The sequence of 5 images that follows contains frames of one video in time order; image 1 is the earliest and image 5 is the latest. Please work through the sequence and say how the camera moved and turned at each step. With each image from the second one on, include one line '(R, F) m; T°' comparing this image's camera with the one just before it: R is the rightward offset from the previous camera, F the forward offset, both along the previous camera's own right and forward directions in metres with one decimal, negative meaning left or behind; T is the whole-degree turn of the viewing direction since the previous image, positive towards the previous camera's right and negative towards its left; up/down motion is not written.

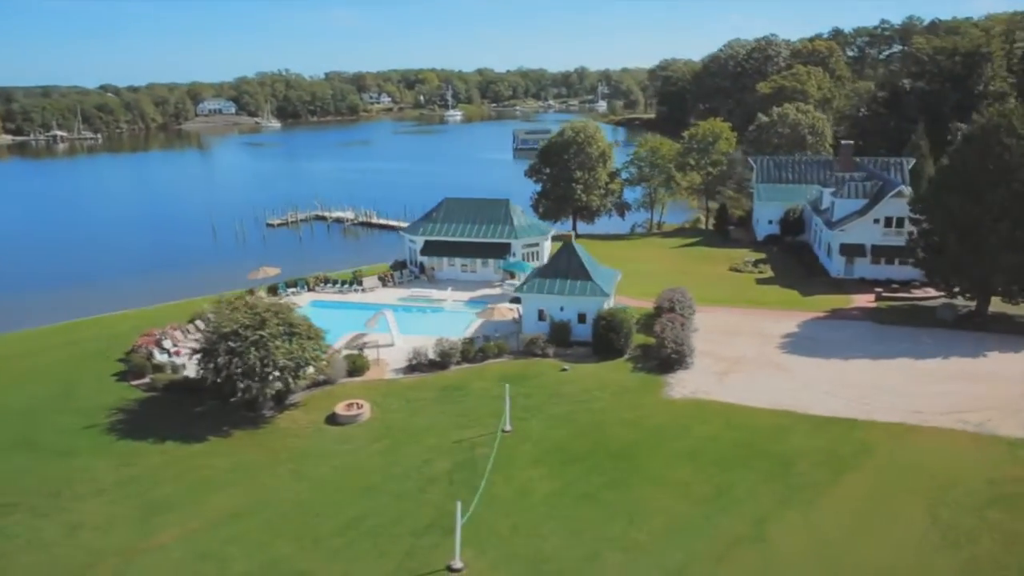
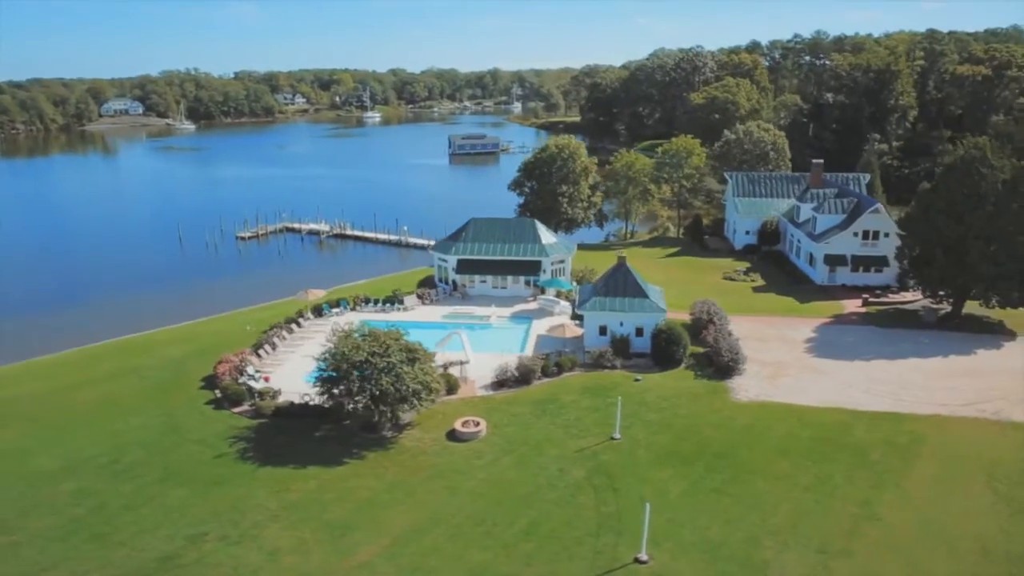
(-7.7, -2.4) m; +7°
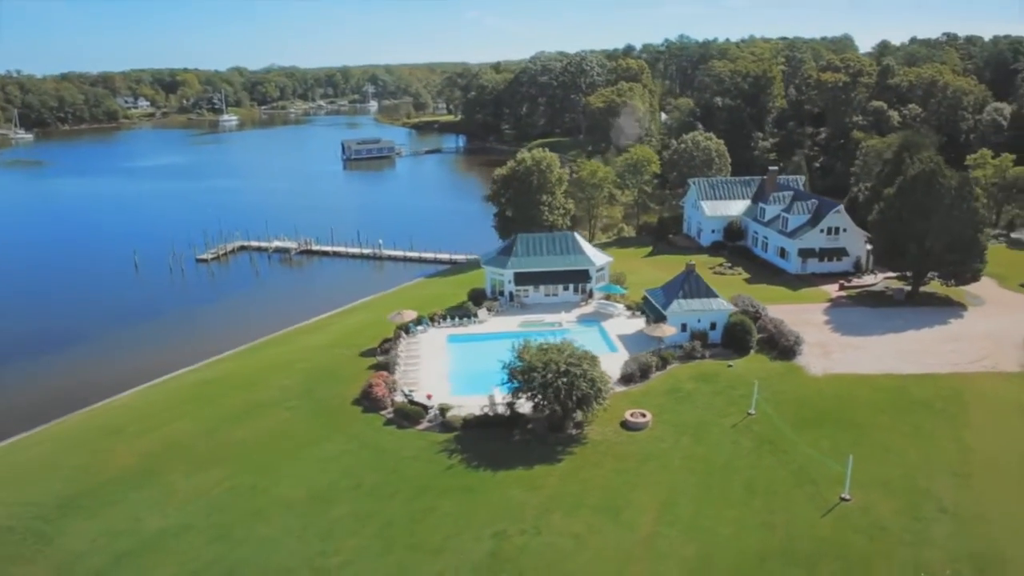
(-14.3, -3.5) m; +12°
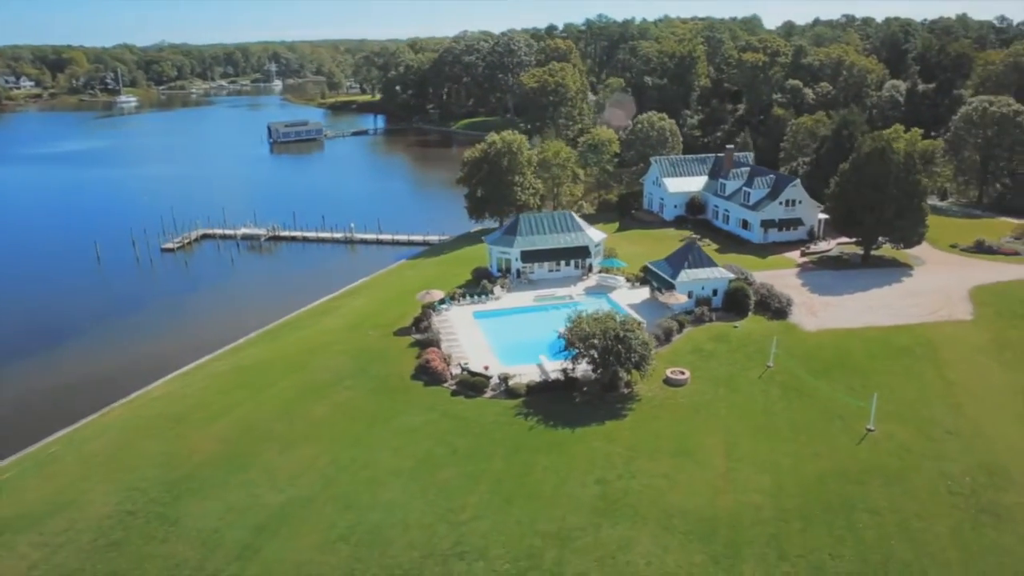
(-7.6, -2.7) m; +7°
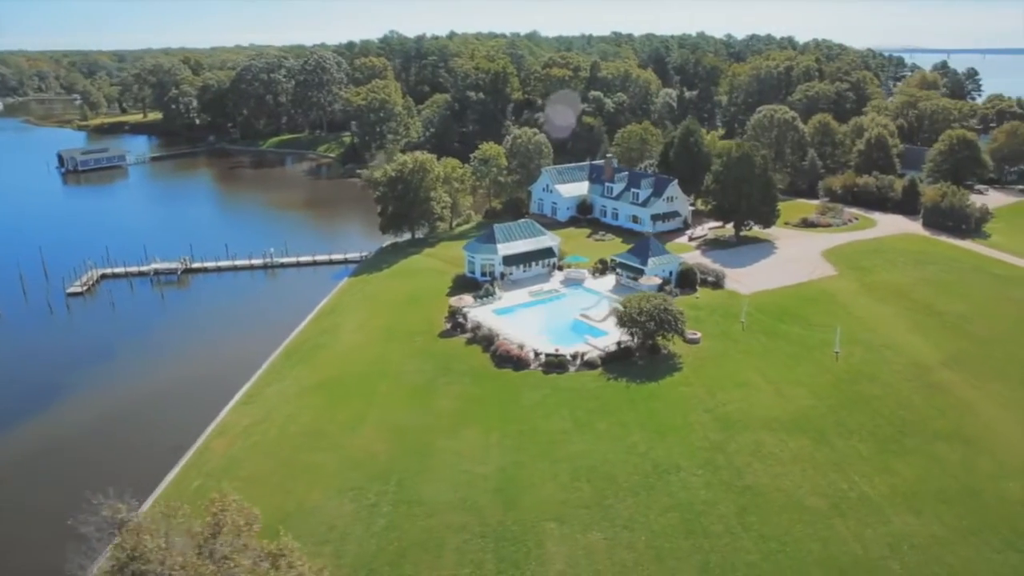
(-19.3, -5.5) m; +19°
